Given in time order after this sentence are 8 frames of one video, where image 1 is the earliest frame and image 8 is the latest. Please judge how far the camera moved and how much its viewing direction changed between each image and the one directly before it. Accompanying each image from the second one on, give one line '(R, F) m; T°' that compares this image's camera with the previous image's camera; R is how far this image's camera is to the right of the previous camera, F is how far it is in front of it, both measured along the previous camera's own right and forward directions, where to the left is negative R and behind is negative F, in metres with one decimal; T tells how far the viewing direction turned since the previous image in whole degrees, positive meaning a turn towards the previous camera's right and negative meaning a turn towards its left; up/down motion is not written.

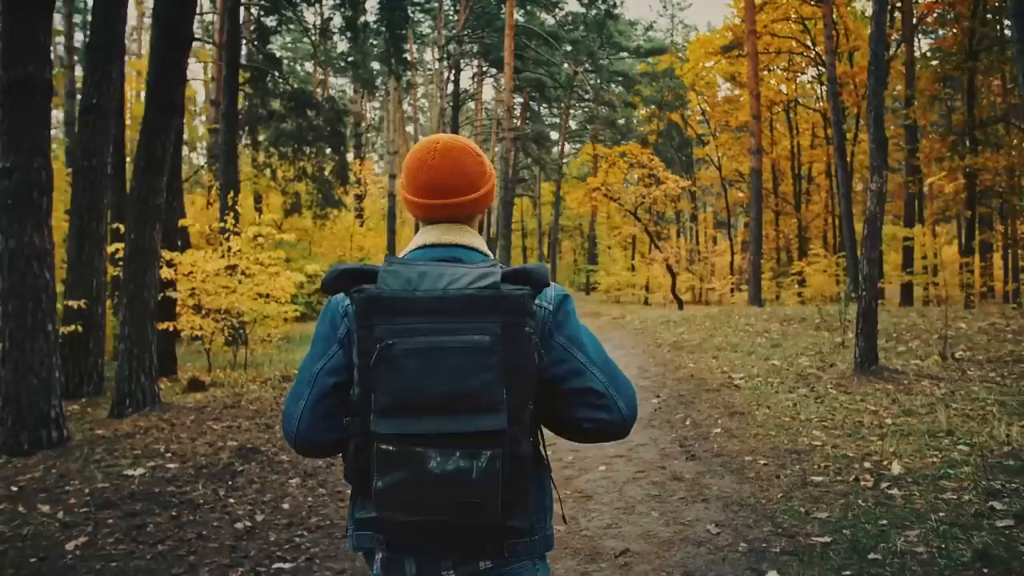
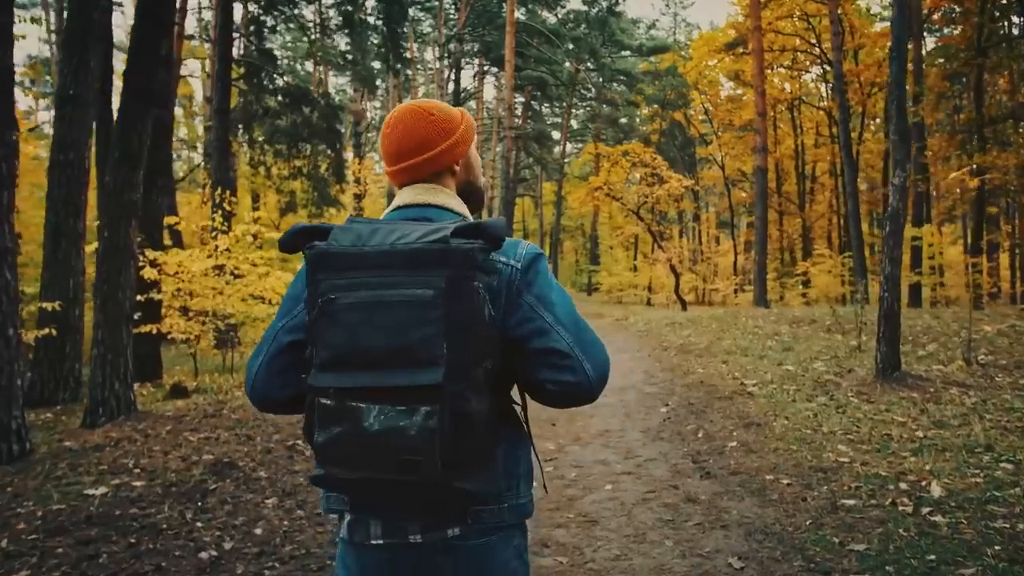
(0.0, +0.5) m; 0°
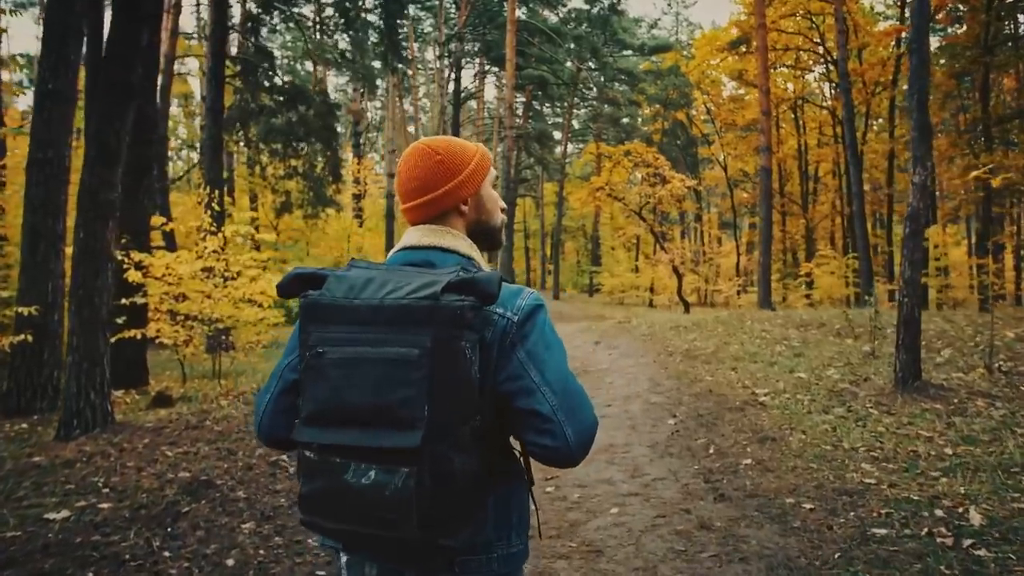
(0.0, +0.4) m; 0°
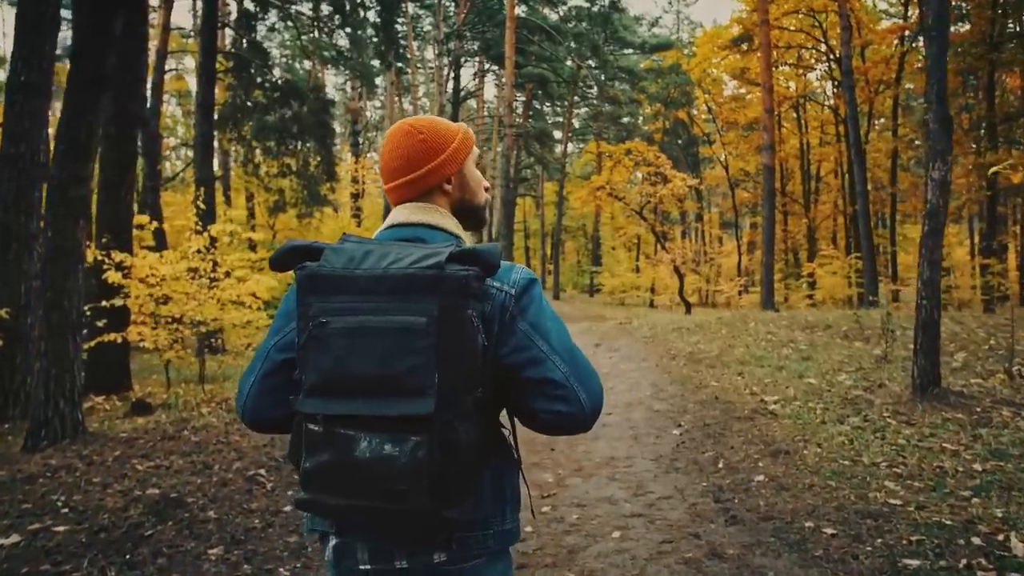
(+0.1, +0.4) m; 0°
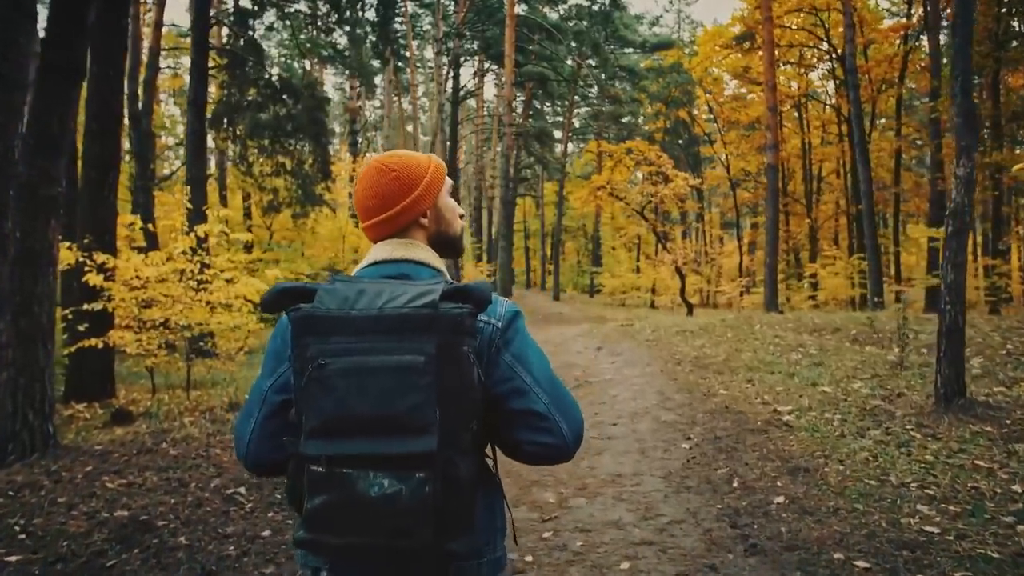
(0.0, +0.4) m; 0°
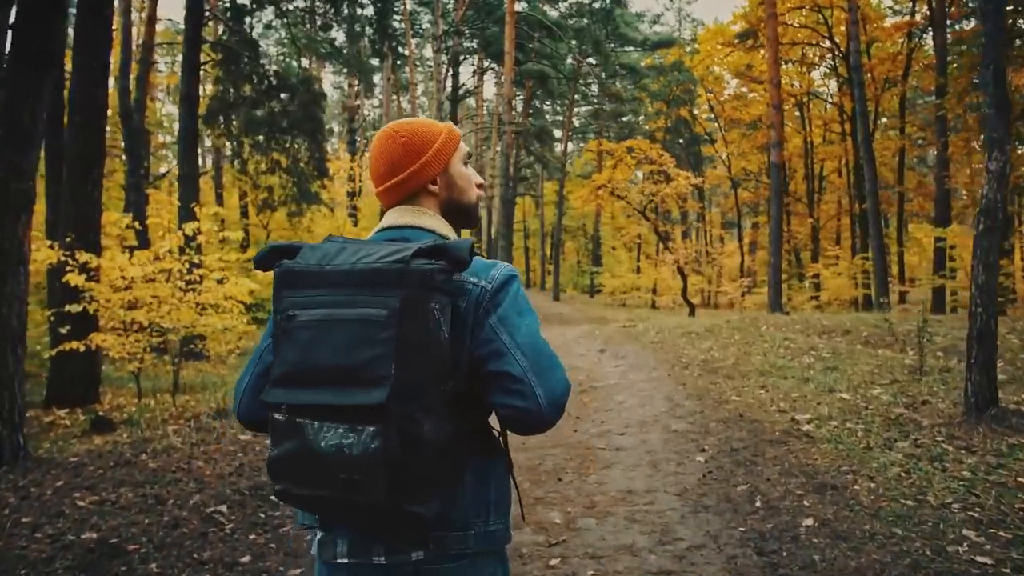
(0.0, +0.4) m; 0°
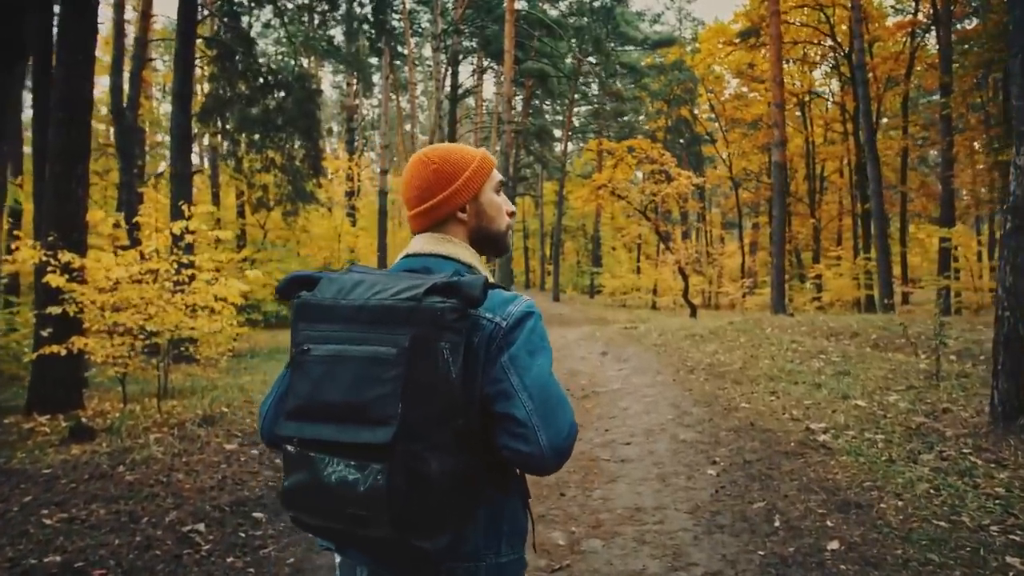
(0.0, +0.4) m; 0°
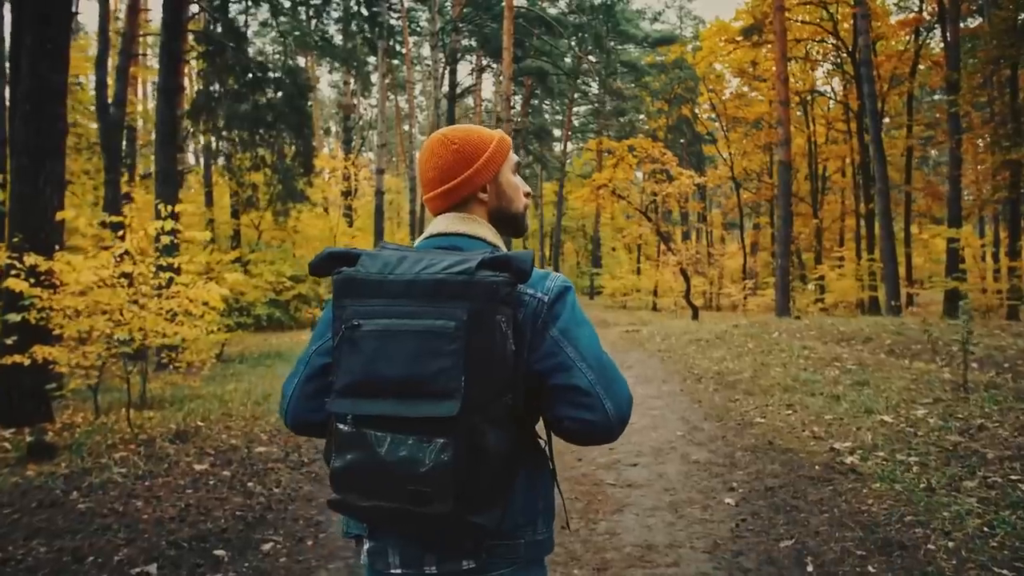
(0.0, +0.6) m; 0°
